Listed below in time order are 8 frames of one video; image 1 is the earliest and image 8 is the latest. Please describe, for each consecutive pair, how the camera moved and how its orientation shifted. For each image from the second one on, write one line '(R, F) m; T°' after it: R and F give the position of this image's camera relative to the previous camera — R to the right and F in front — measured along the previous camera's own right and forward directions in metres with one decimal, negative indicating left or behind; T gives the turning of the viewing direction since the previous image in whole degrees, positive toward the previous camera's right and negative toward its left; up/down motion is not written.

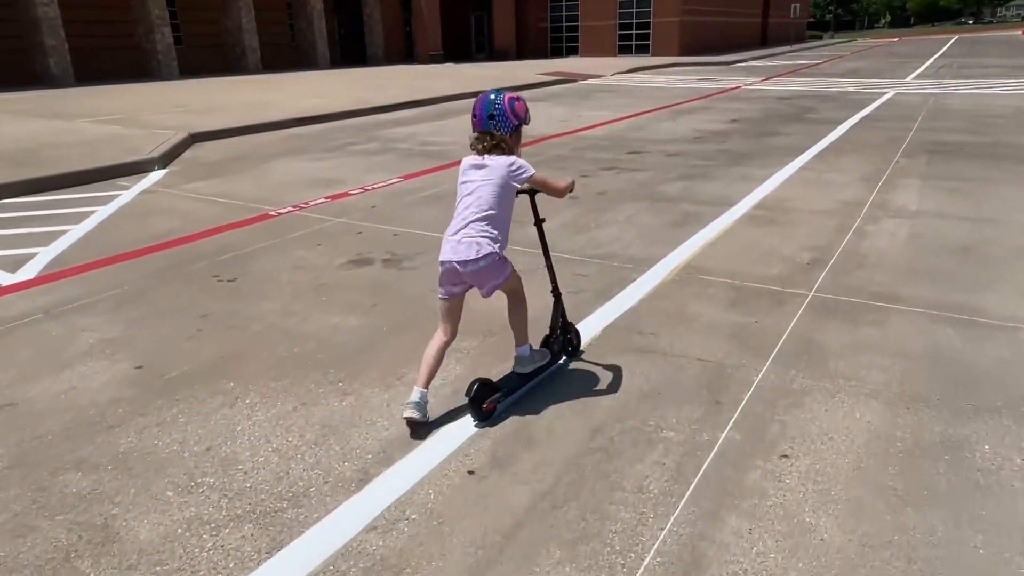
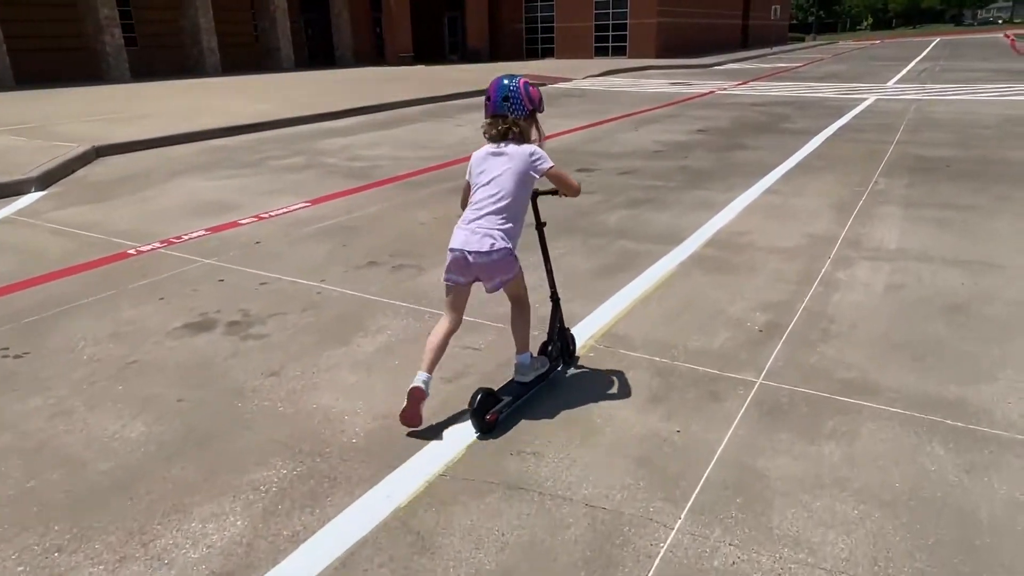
(+0.7, +1.1) m; +1°
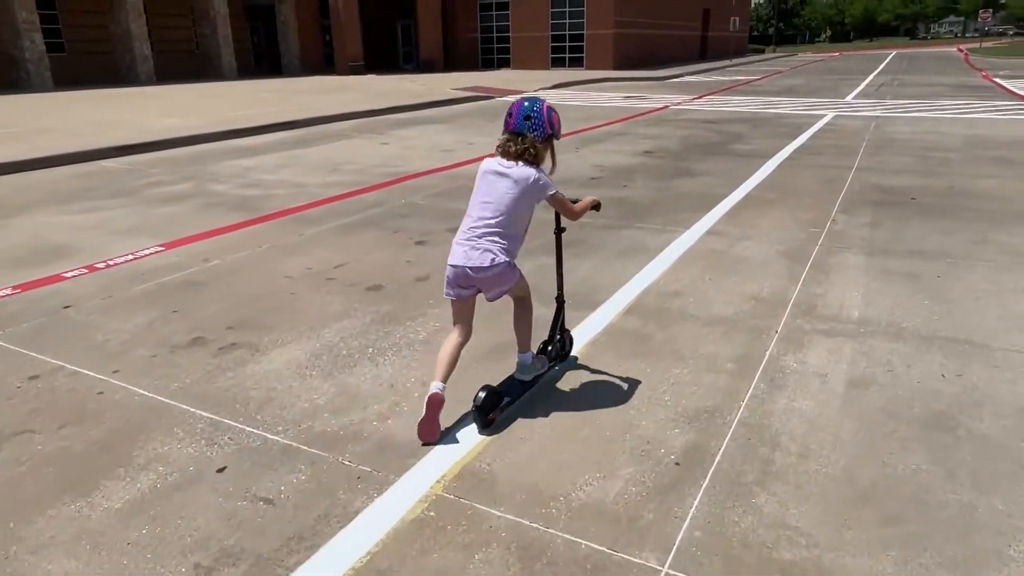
(+0.6, +1.1) m; +3°
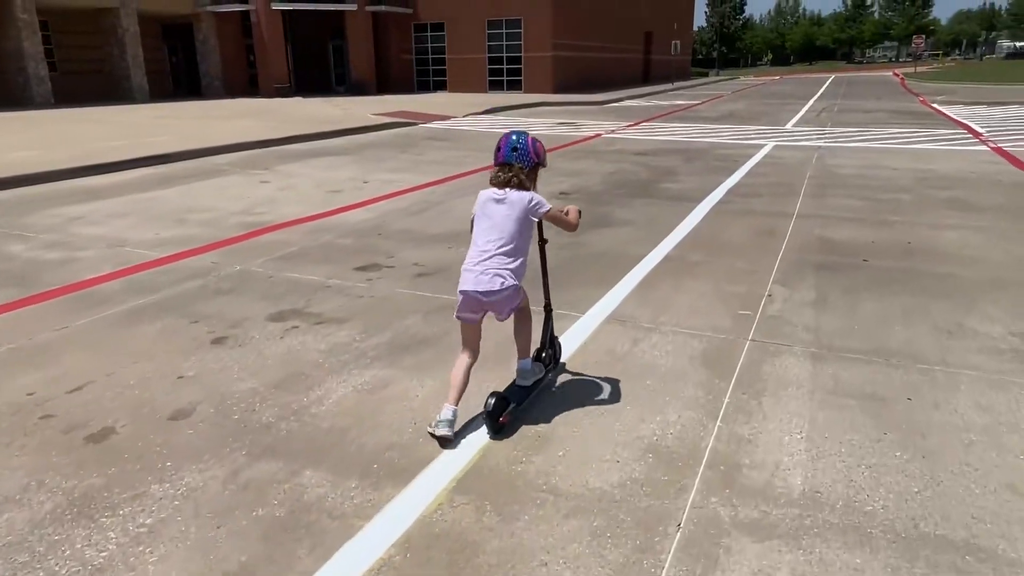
(+0.8, +1.5) m; +4°
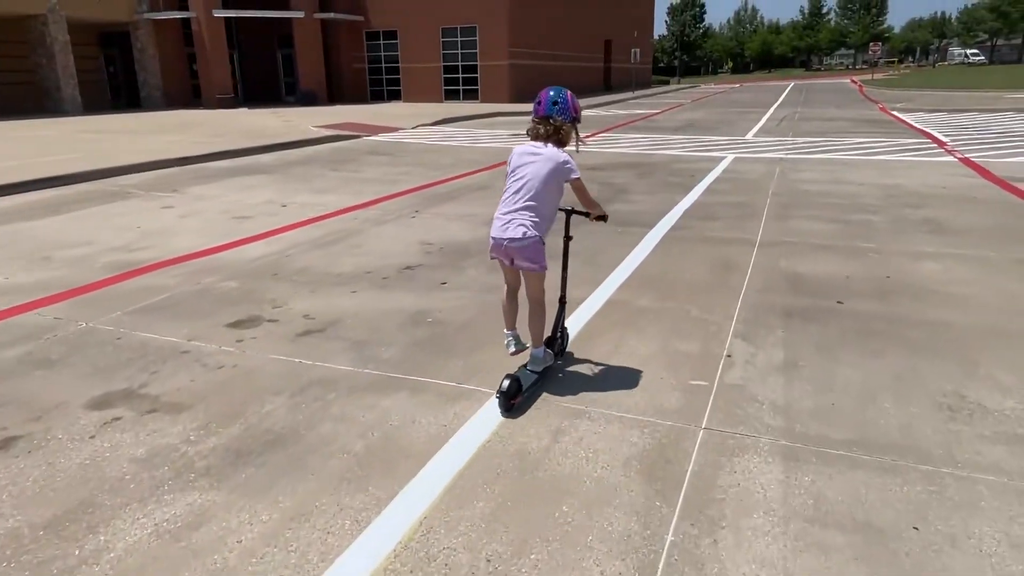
(+0.4, +1.0) m; +3°
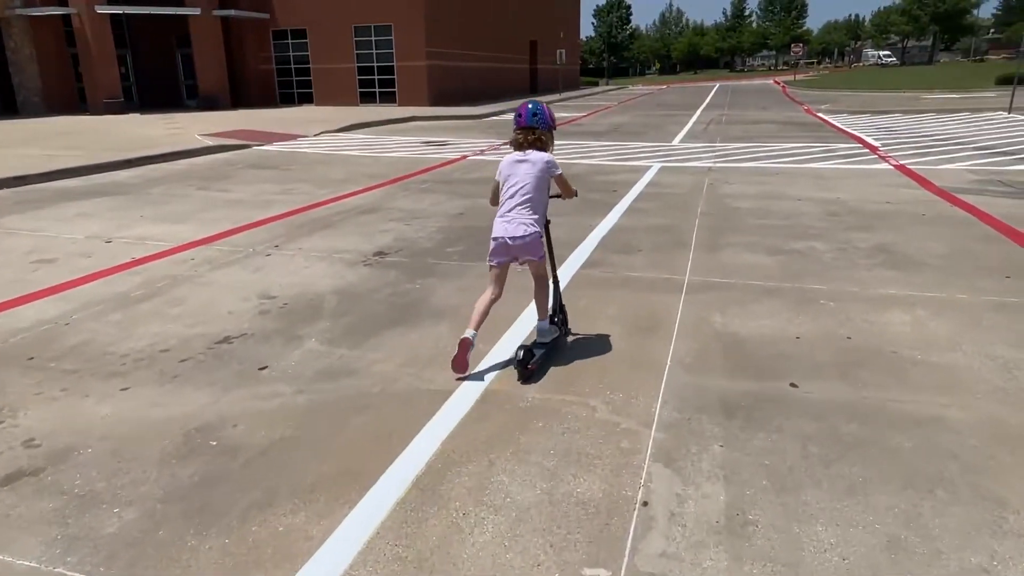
(+0.5, +1.5) m; +5°
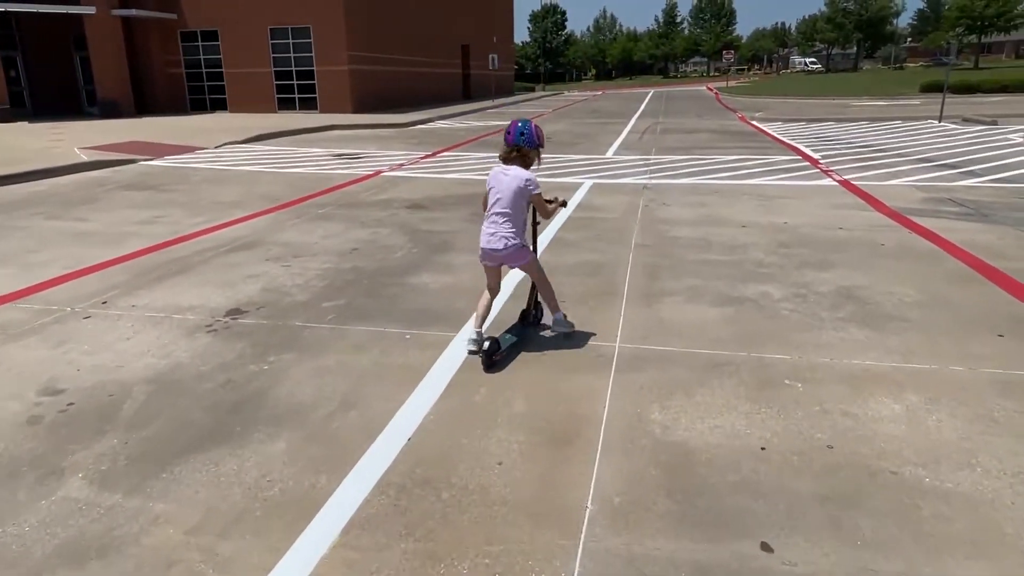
(+0.4, +1.3) m; +5°
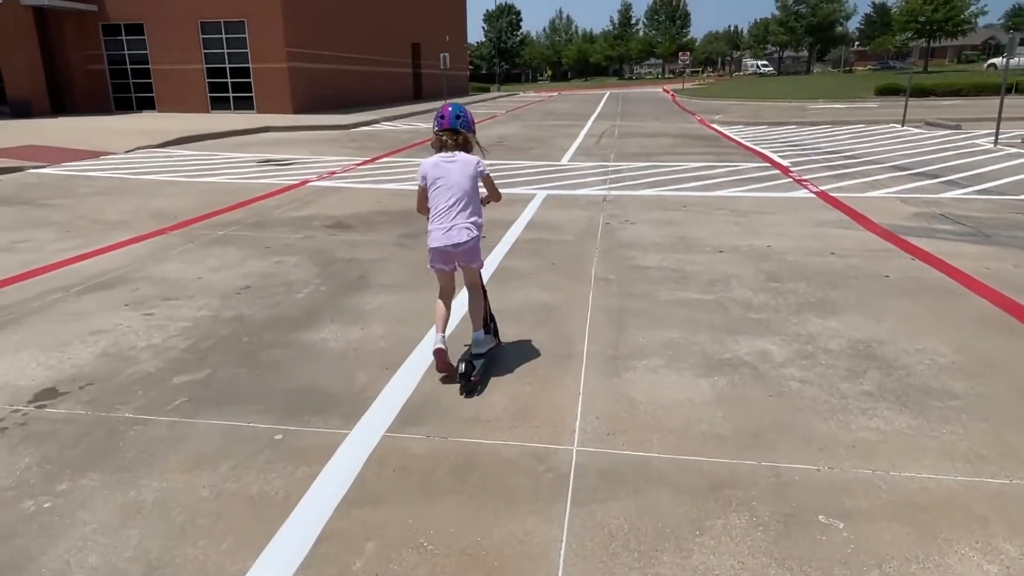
(+0.2, +1.3) m; +3°
